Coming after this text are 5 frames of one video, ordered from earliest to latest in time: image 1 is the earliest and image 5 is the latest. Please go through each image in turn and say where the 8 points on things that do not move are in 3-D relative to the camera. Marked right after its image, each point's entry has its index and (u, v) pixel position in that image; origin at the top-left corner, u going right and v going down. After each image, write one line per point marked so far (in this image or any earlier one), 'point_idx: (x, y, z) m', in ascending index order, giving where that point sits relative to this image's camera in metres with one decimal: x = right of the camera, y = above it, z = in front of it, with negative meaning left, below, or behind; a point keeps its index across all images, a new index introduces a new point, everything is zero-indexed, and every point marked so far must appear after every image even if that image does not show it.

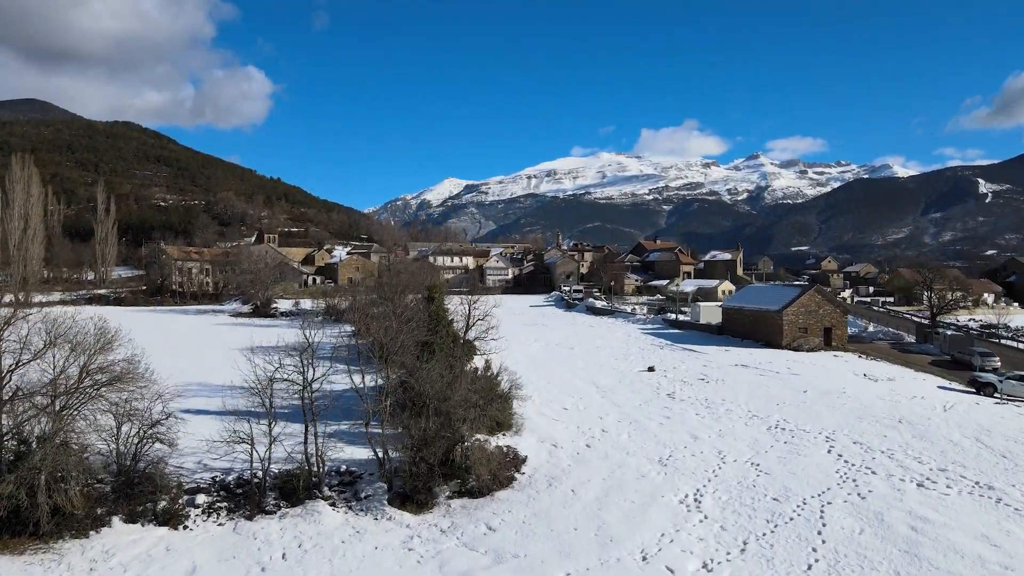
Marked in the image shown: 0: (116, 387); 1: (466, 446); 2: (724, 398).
0: (-7.7, -2.0, +12.2) m
1: (-0.9, -3.1, +12.5) m
2: (+5.8, -3.0, +17.2) m
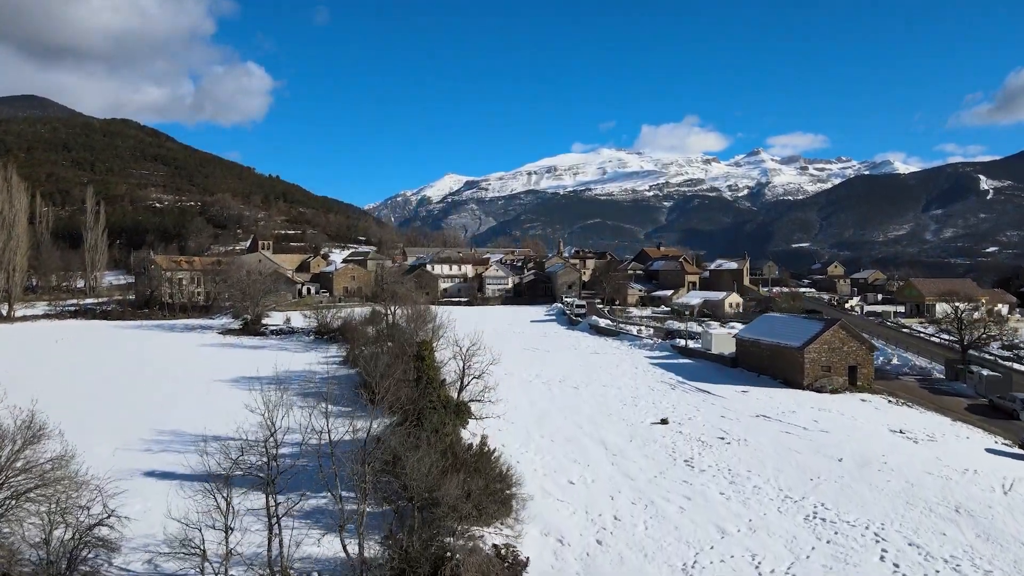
0: (-7.7, -3.3, +10.3) m
1: (-0.9, -4.5, +10.6) m
2: (+5.7, -4.3, +15.3) m
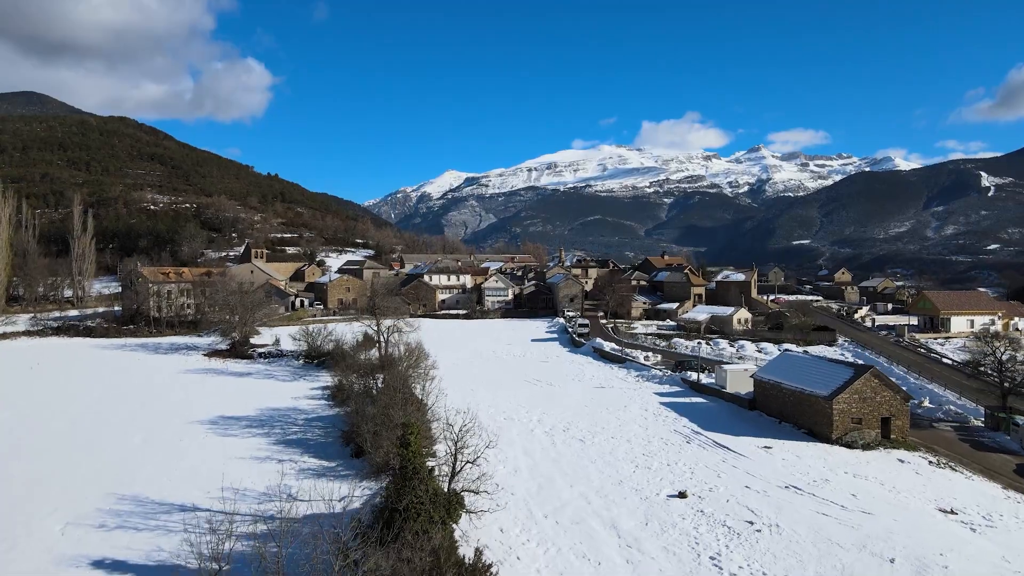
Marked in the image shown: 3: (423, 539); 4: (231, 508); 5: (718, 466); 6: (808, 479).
0: (-7.7, -4.9, +8.2) m
1: (-0.9, -6.1, +8.5) m
2: (+5.7, -5.9, +13.2) m
3: (-1.7, -4.8, +12.0) m
4: (-8.1, -6.3, +18.1) m
5: (+6.3, -5.4, +19.3) m
6: (+8.5, -5.5, +18.2) m
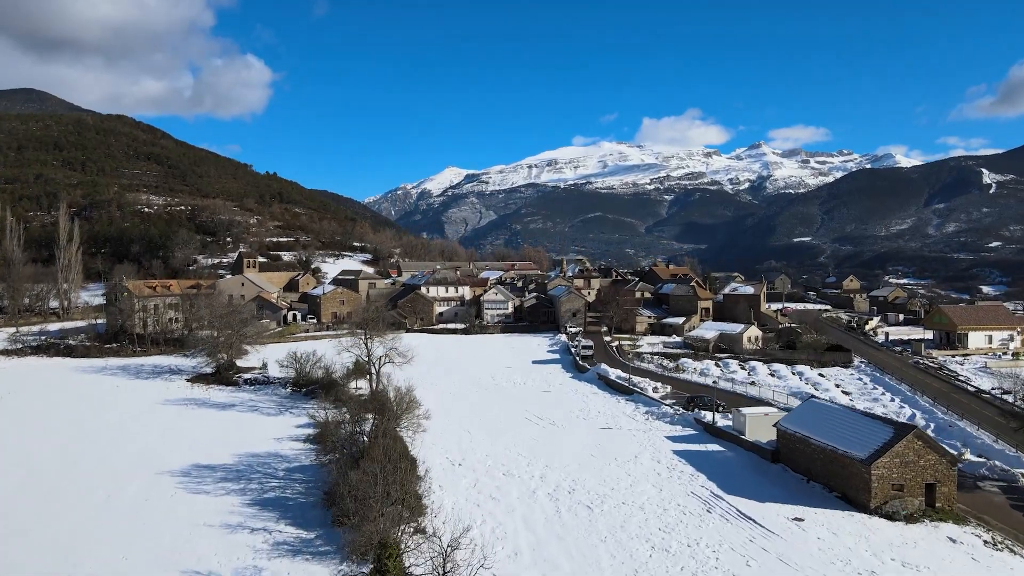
0: (-7.8, -6.5, +5.9) m
1: (-1.0, -7.7, +6.2) m
2: (+5.7, -7.5, +10.9) m
3: (-1.7, -6.3, +9.7) m
4: (-8.1, -7.8, +15.9) m
5: (+6.3, -7.0, +17.0) m
6: (+8.5, -7.0, +15.8) m
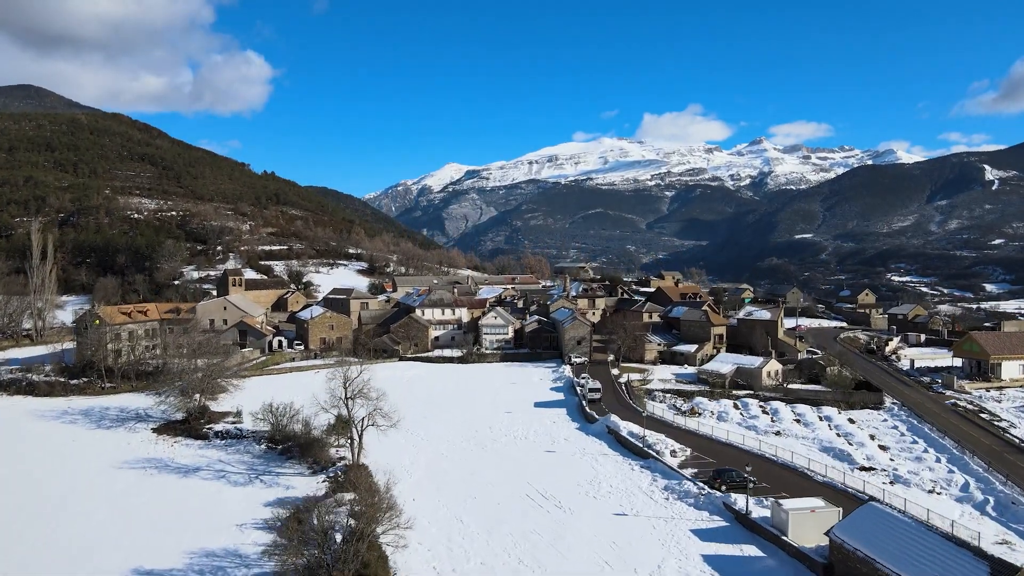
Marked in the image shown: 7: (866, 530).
0: (-7.8, -9.2, +2.0) m
1: (-1.0, -10.4, +2.2) m
2: (+5.7, -10.1, +6.9) m
3: (-1.7, -9.0, +5.8) m
4: (-8.1, -10.4, +11.9) m
5: (+6.3, -9.6, +13.1) m
6: (+8.5, -9.6, +11.9) m
7: (+10.6, -7.2, +19.0) m
